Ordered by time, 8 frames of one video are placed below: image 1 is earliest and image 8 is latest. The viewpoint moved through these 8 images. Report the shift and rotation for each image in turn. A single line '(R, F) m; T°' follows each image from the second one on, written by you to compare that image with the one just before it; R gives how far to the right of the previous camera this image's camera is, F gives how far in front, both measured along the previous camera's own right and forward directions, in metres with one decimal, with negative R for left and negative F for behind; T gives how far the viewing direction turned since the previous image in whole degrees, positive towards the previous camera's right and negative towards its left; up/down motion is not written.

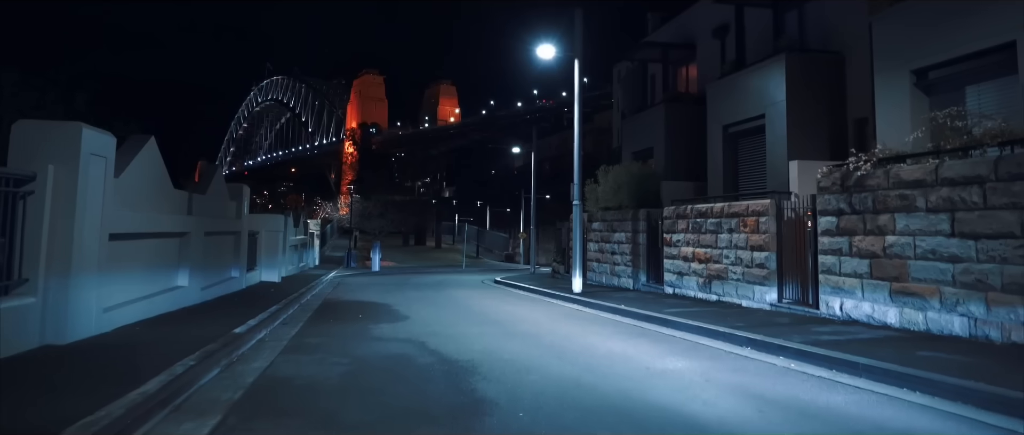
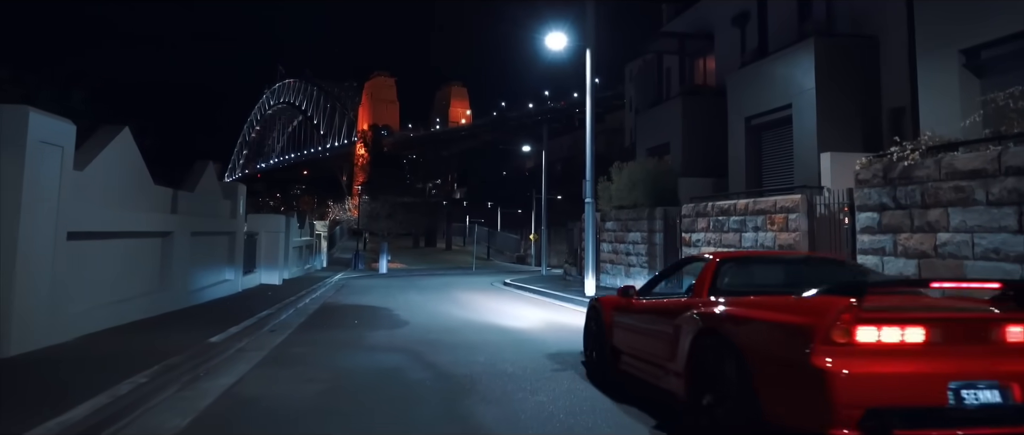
(+0.1, +1.2) m; -1°
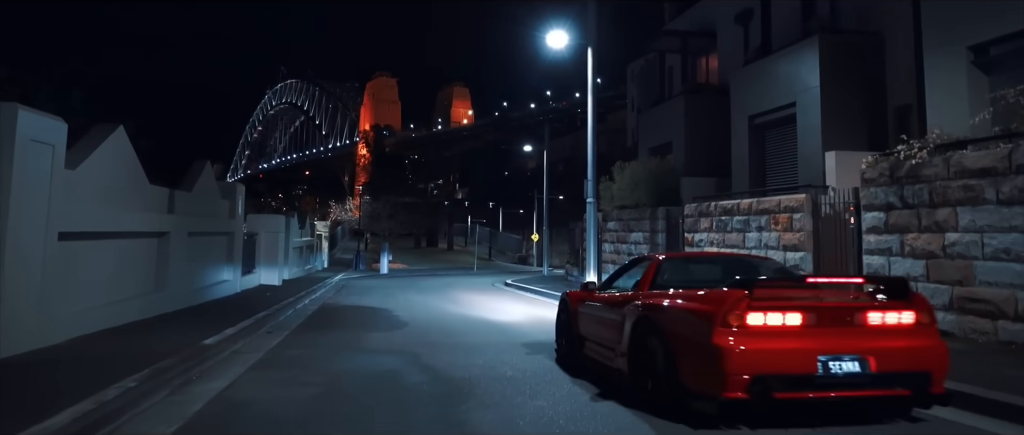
(0.0, +0.2) m; 0°
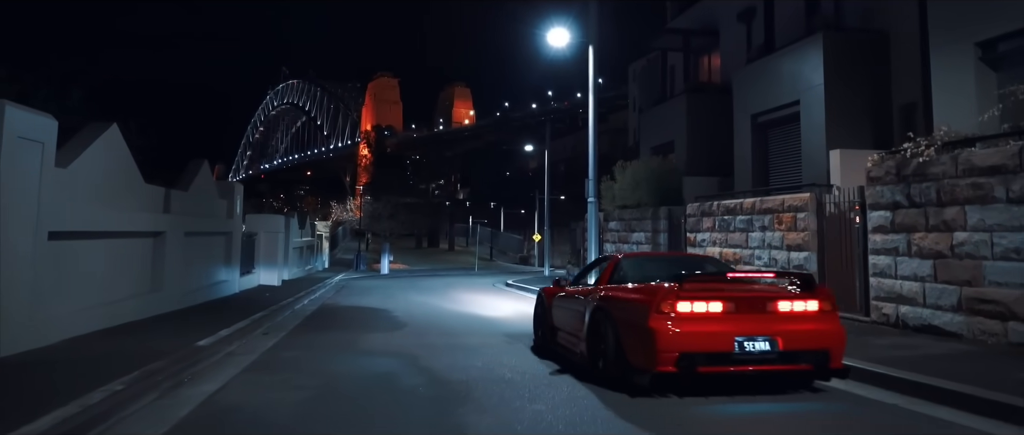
(0.0, +0.2) m; 0°
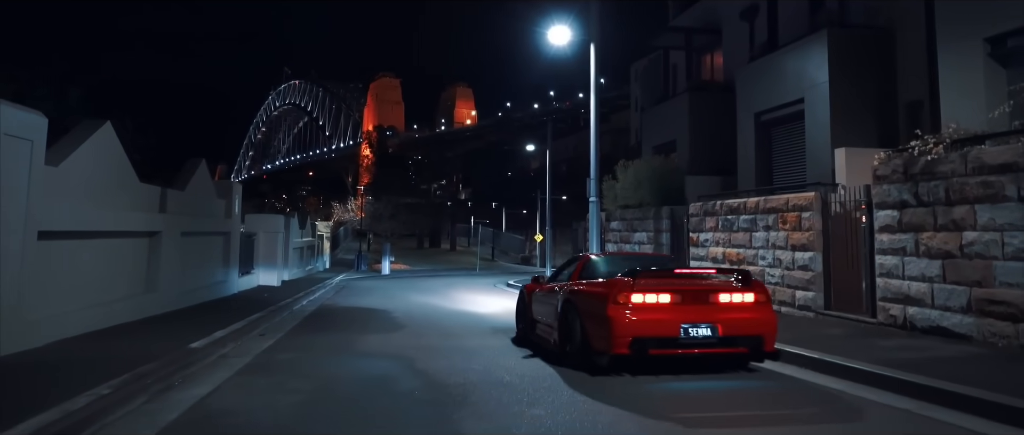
(0.0, +0.2) m; 0°
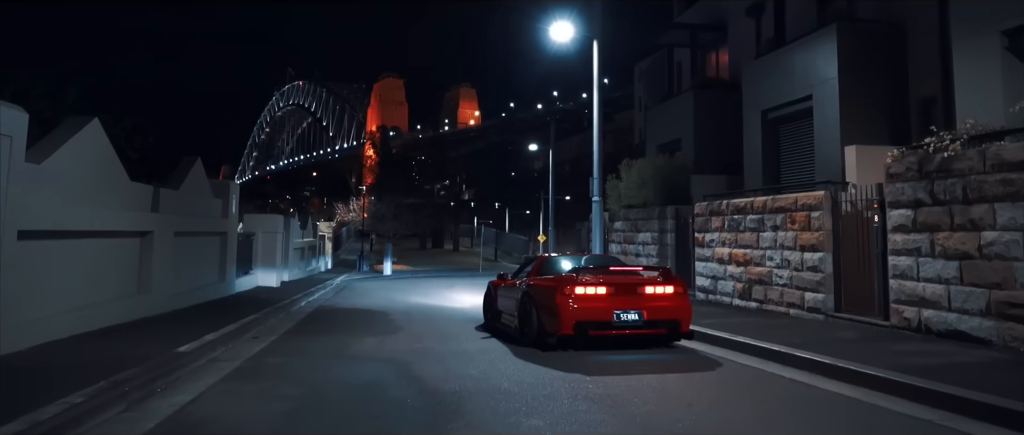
(+0.1, +0.4) m; 0°
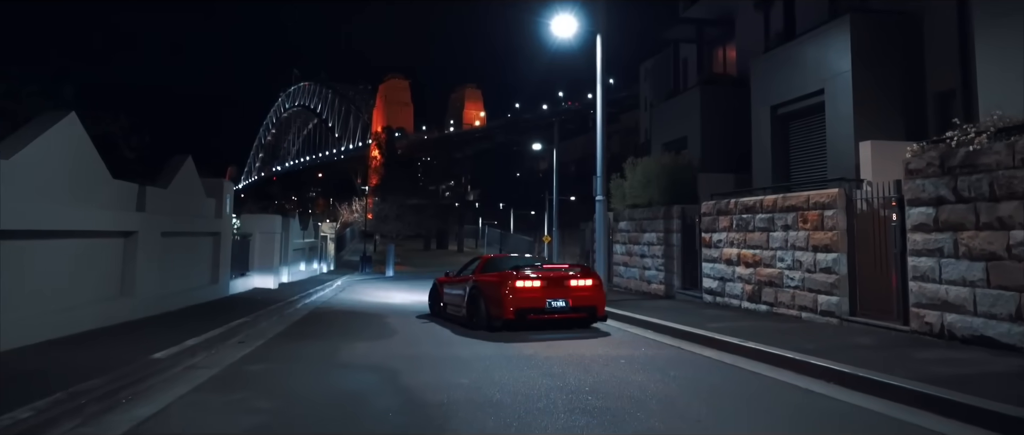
(+0.1, +0.6) m; 0°
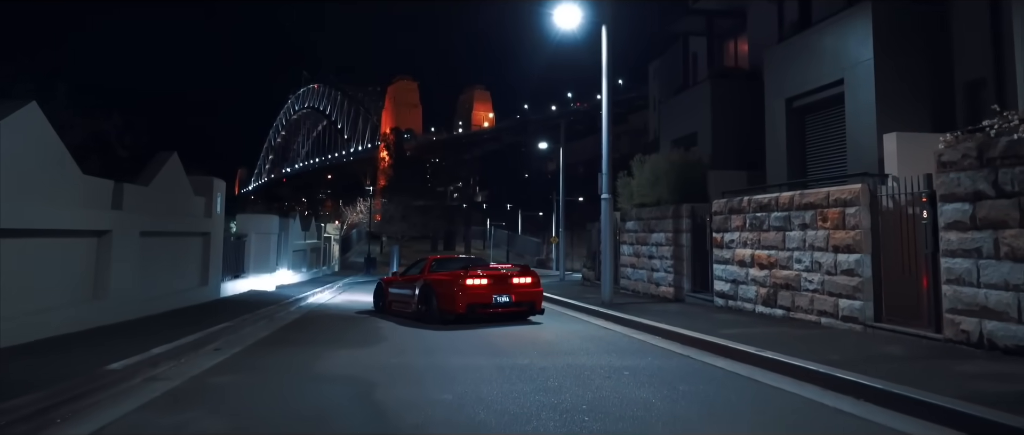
(+0.2, +0.9) m; -1°
